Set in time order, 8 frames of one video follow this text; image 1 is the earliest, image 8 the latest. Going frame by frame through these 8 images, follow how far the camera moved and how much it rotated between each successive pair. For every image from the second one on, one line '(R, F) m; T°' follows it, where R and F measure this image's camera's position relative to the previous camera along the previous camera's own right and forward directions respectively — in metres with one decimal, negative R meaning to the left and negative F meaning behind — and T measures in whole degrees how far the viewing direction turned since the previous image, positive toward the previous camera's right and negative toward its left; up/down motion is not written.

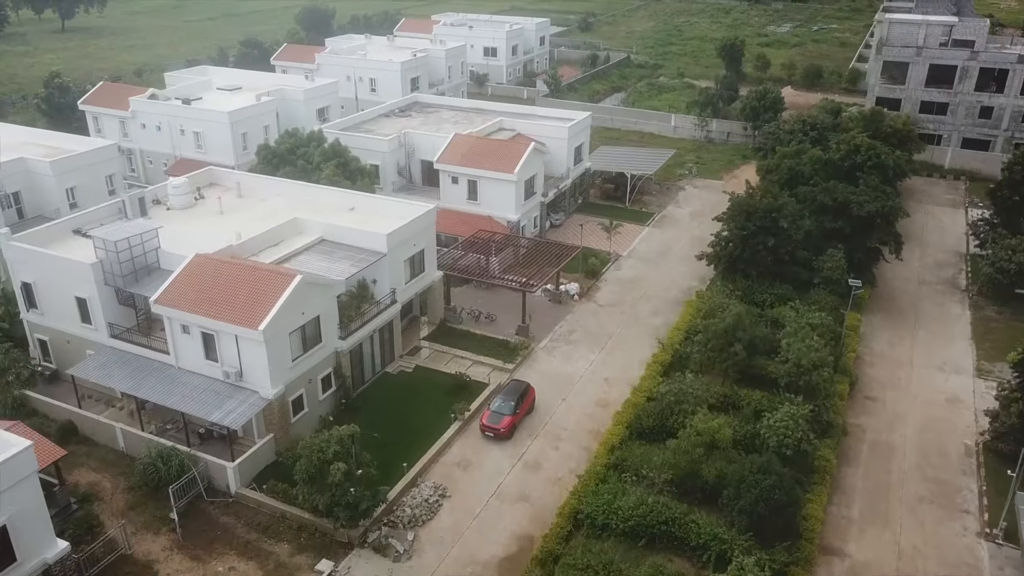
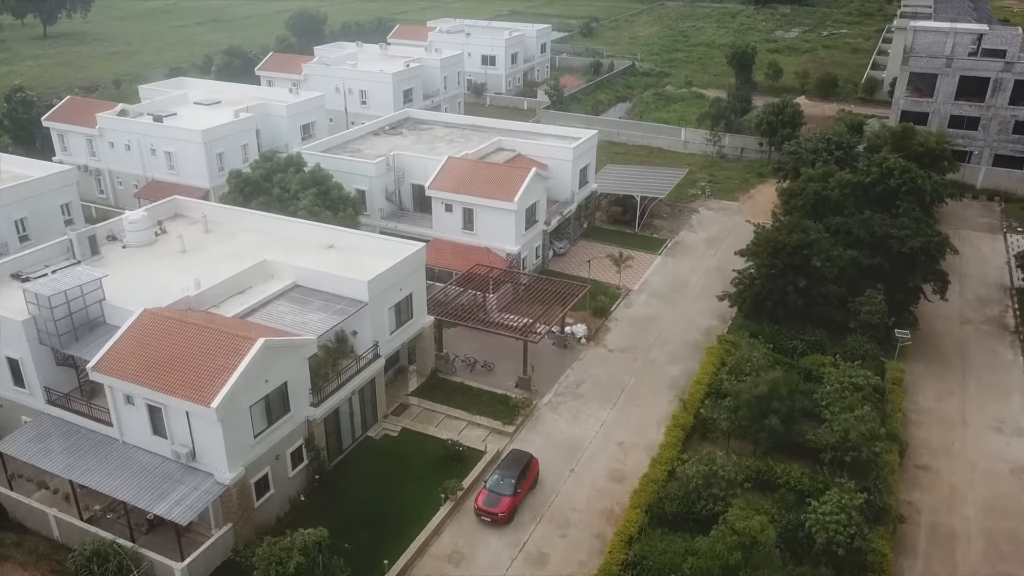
(0.0, +3.3) m; 0°
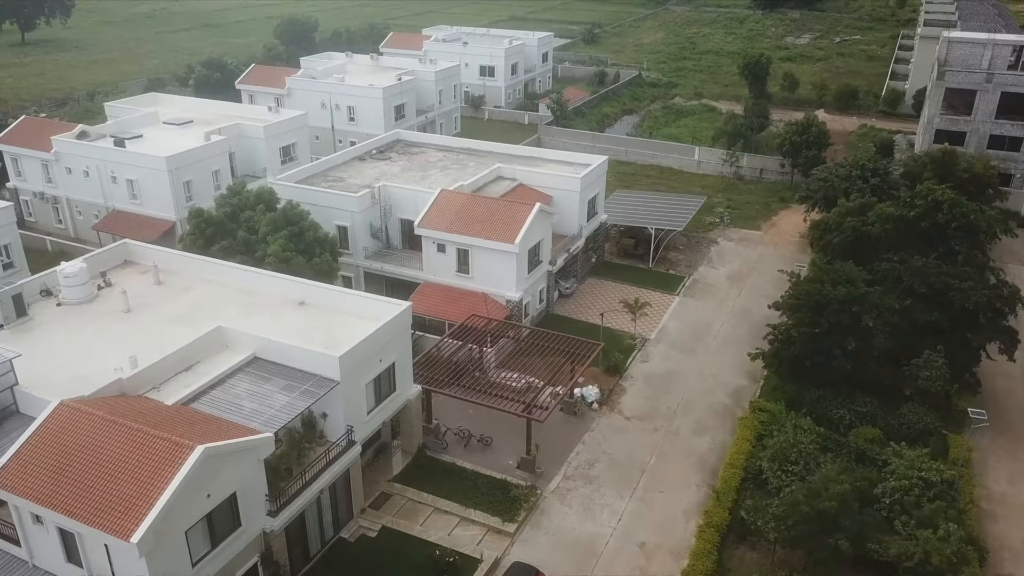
(0.0, +3.8) m; 0°
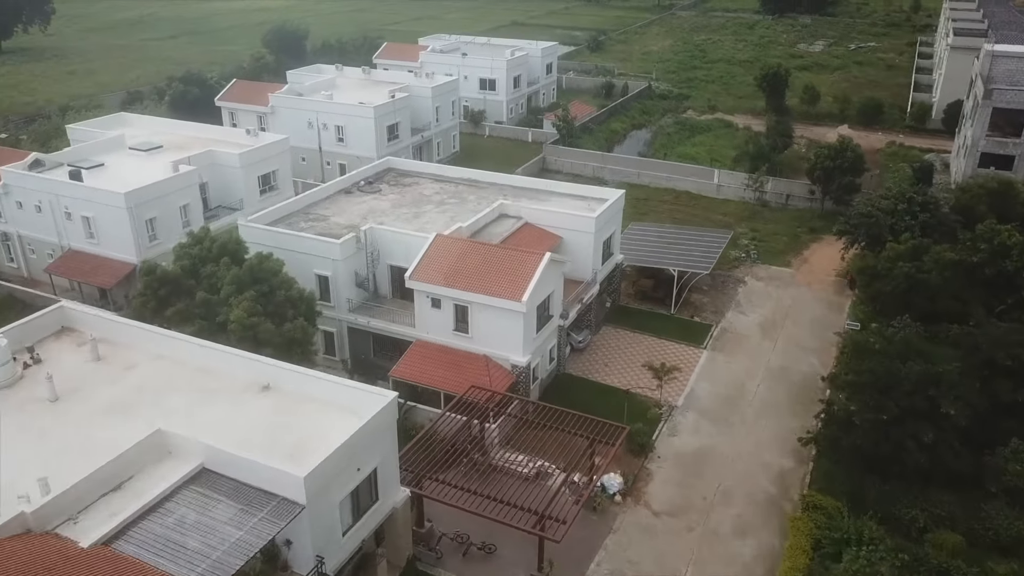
(-0.2, +3.8) m; 0°
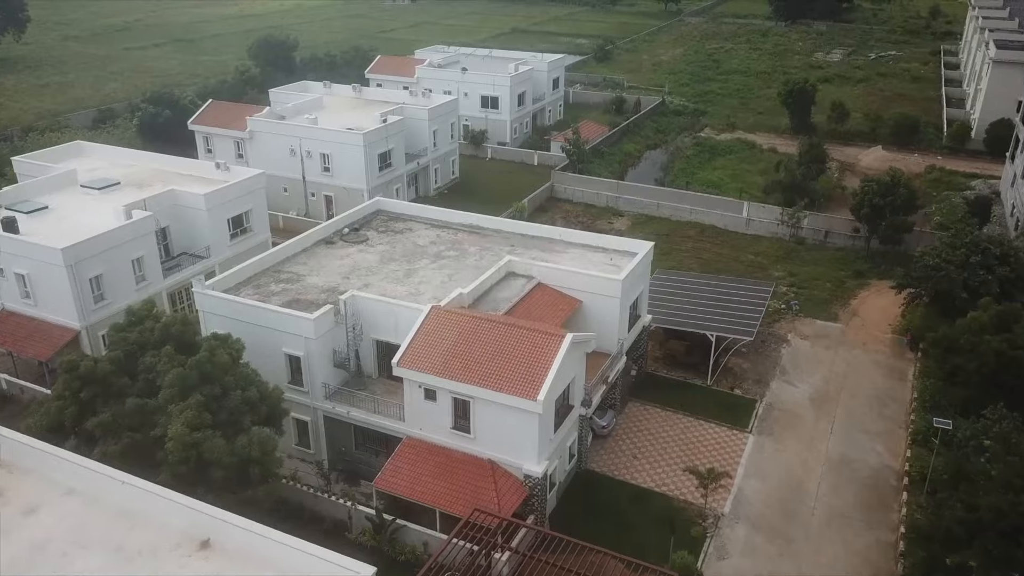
(-0.3, +4.5) m; 0°
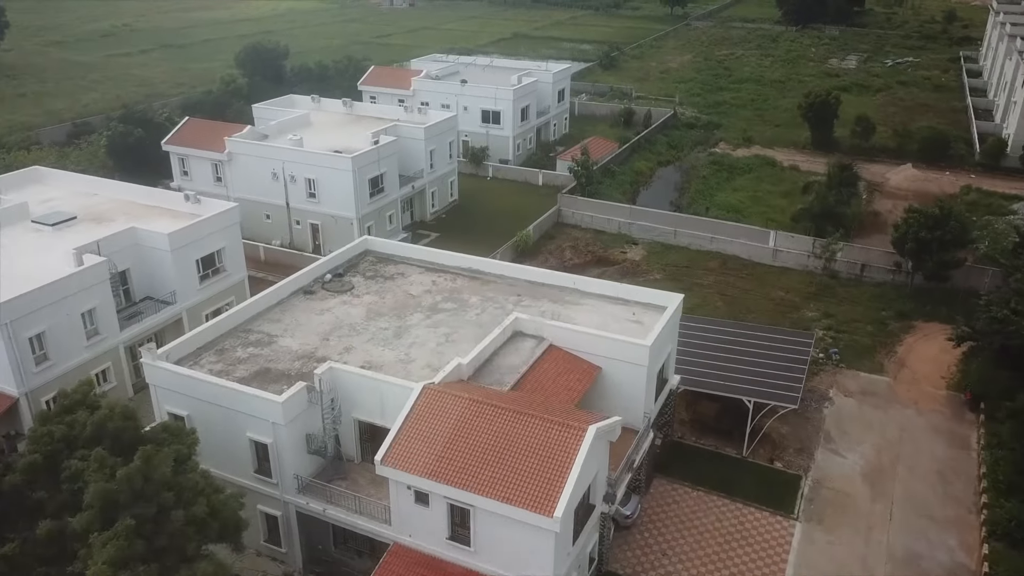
(-0.2, +3.5) m; 0°
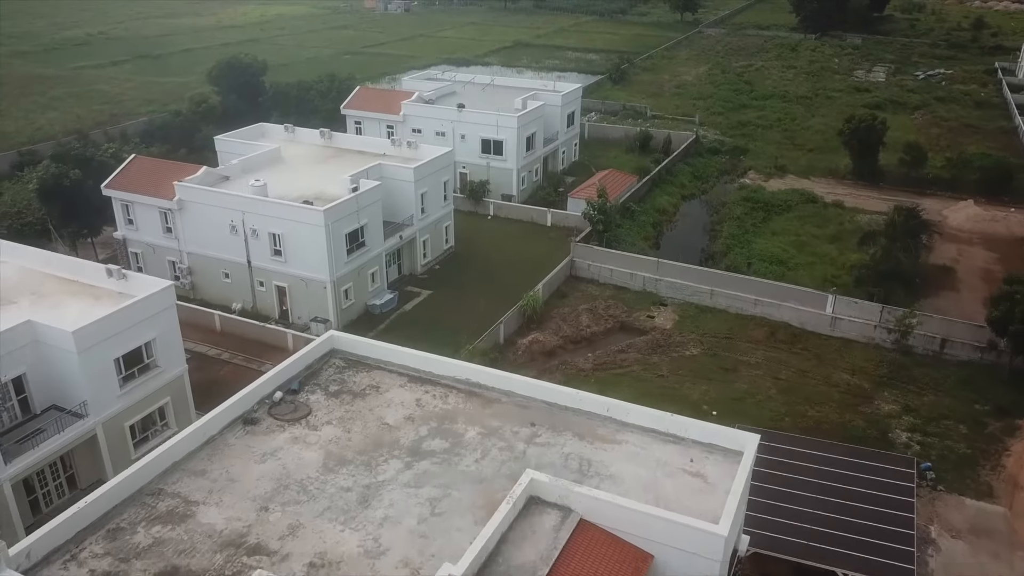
(-0.3, +5.9) m; 0°
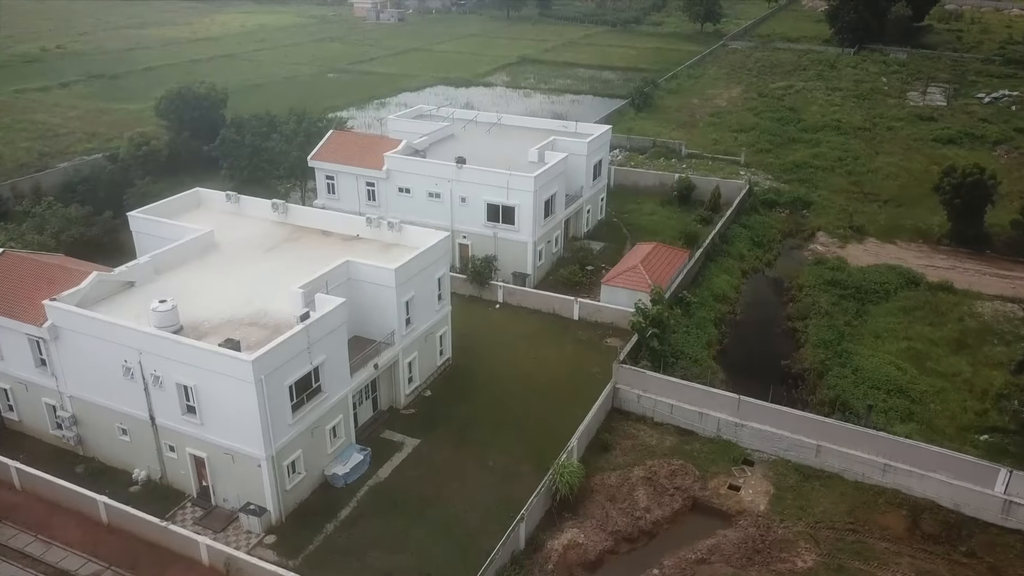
(-0.7, +9.4) m; 0°
